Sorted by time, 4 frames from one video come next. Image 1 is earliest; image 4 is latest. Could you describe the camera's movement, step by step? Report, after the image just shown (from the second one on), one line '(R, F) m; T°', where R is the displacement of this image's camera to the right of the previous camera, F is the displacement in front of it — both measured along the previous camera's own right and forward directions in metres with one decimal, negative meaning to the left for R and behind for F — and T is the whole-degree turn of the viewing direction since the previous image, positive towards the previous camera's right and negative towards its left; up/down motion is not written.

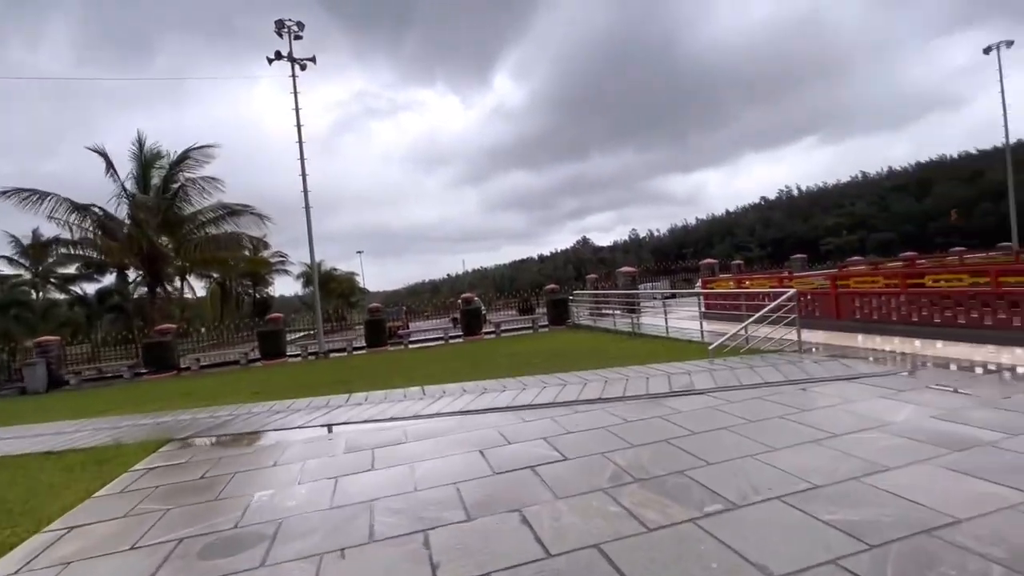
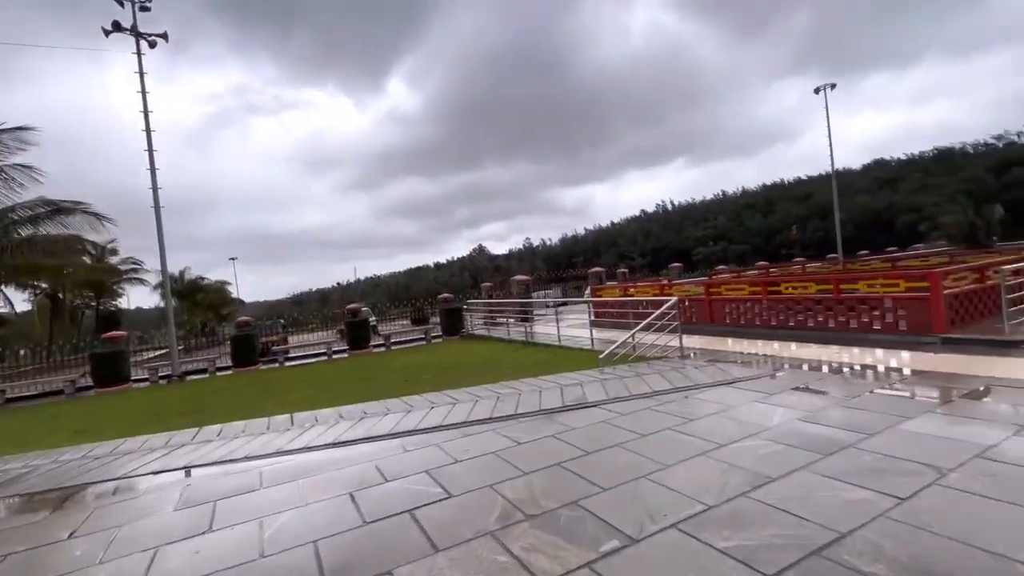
(+0.1, +0.4) m; +12°
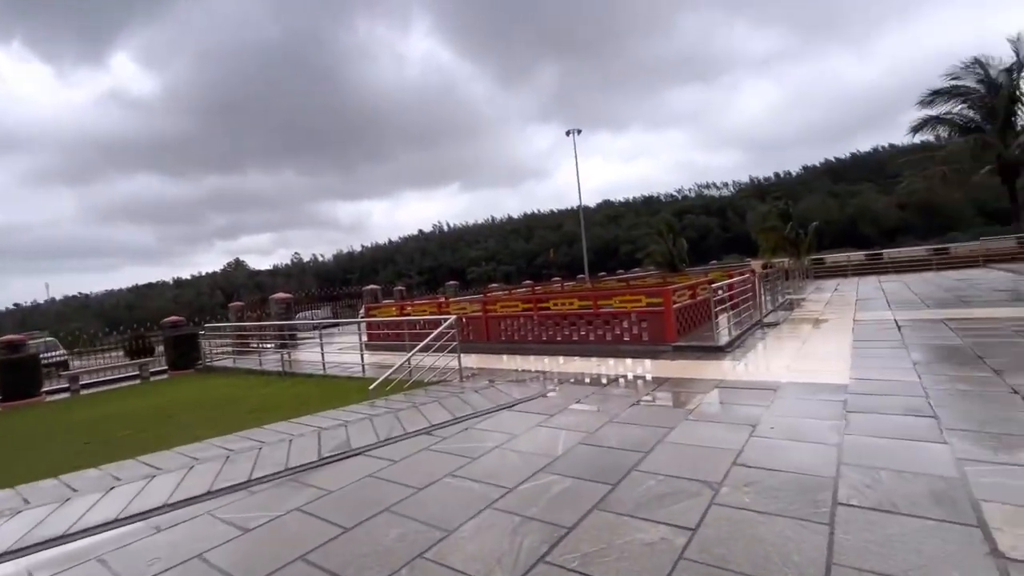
(+0.2, +0.8) m; +26°
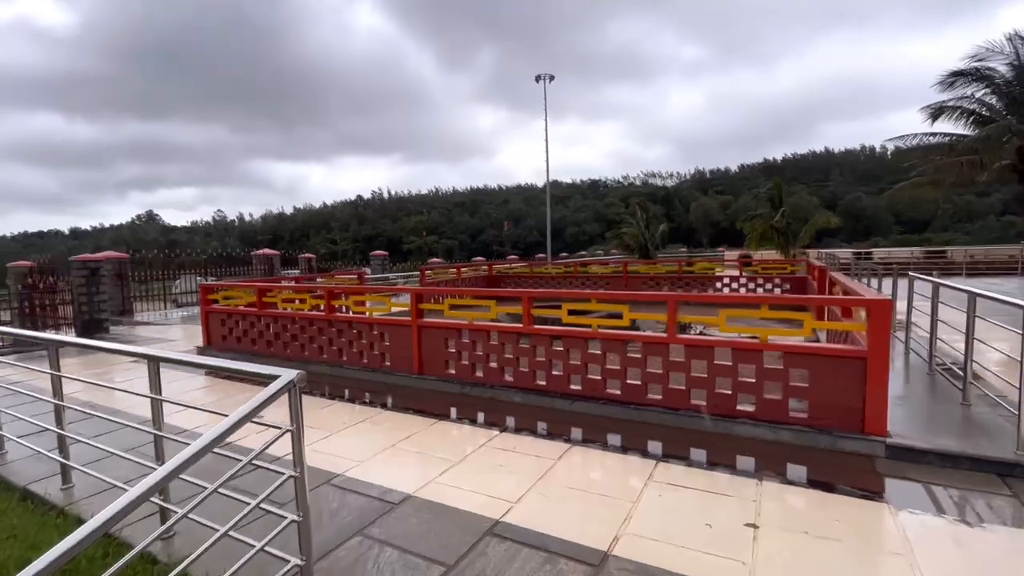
(-0.2, +4.7) m; +7°
